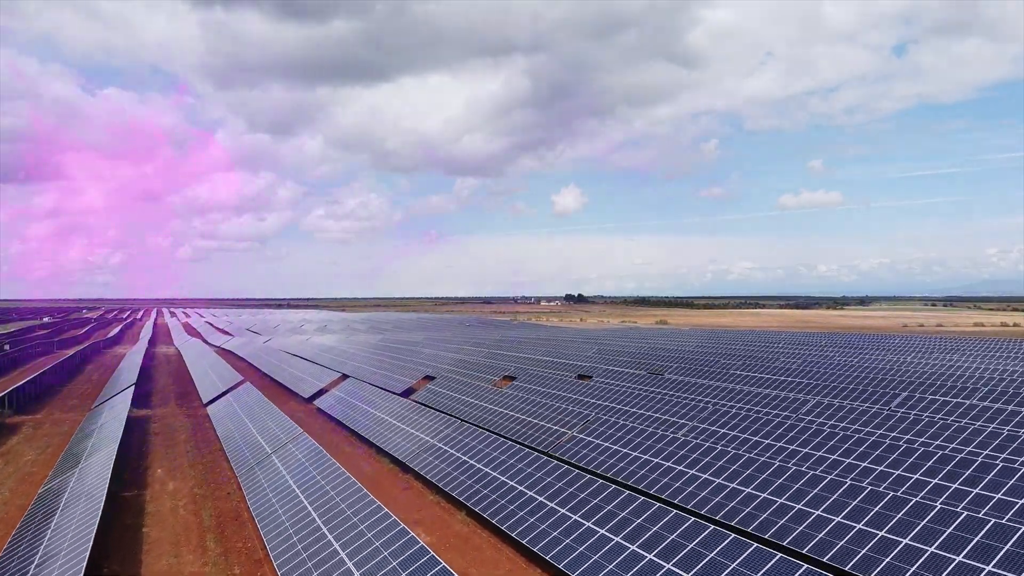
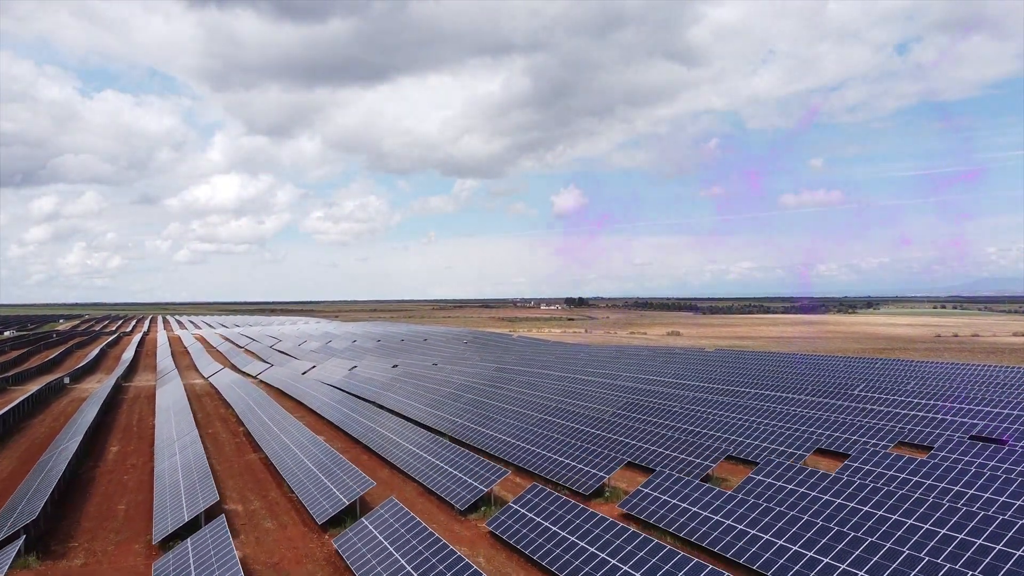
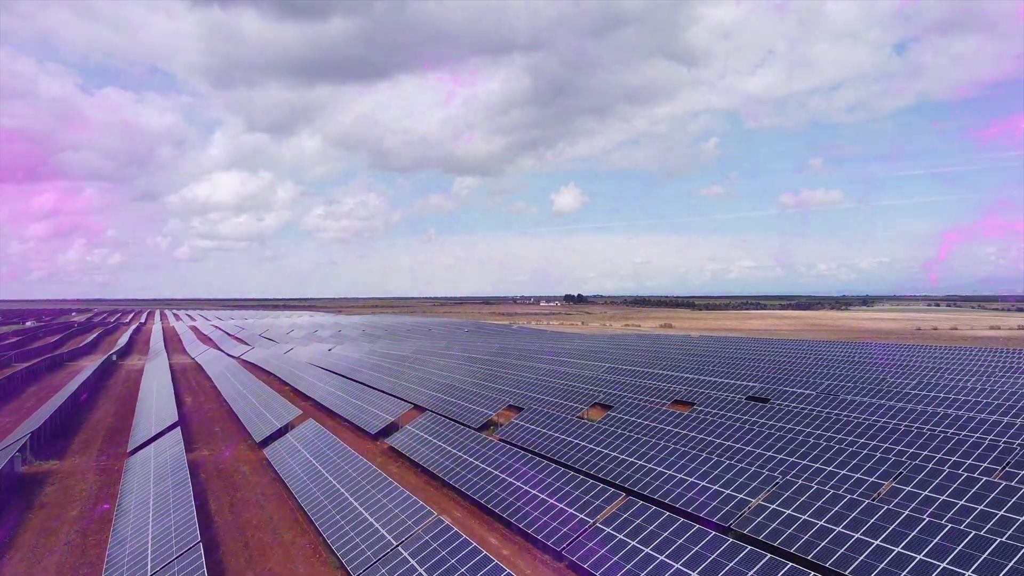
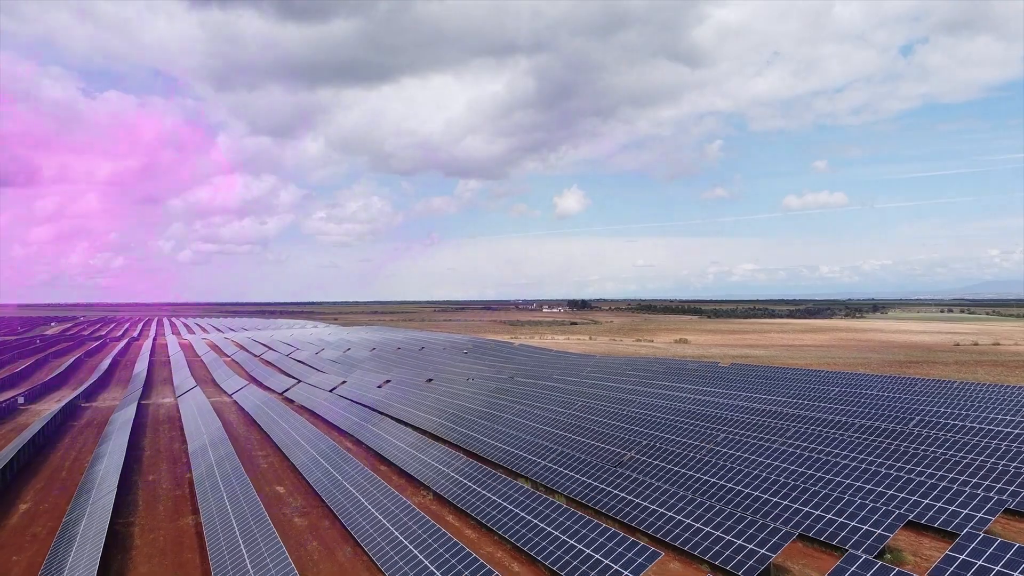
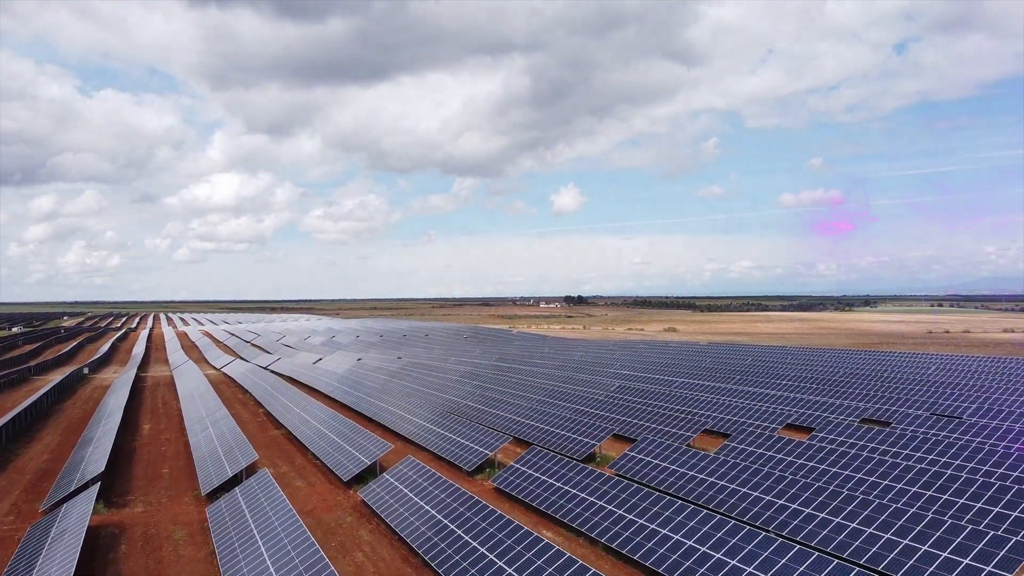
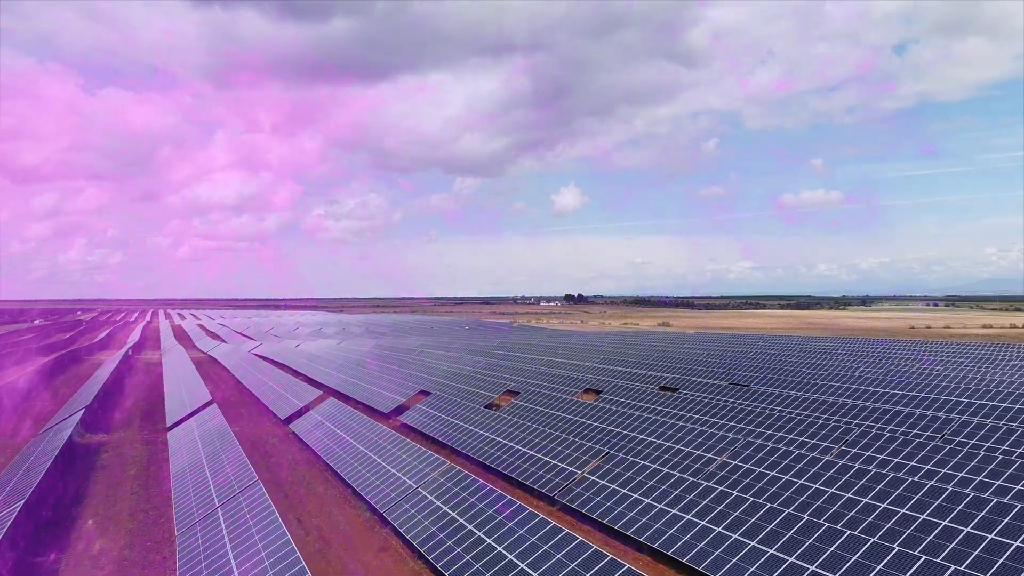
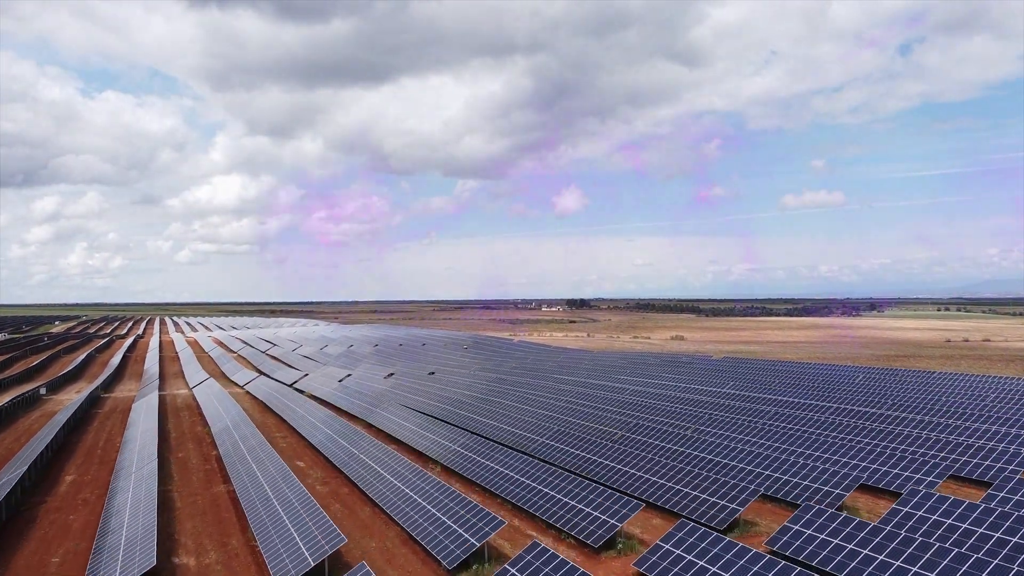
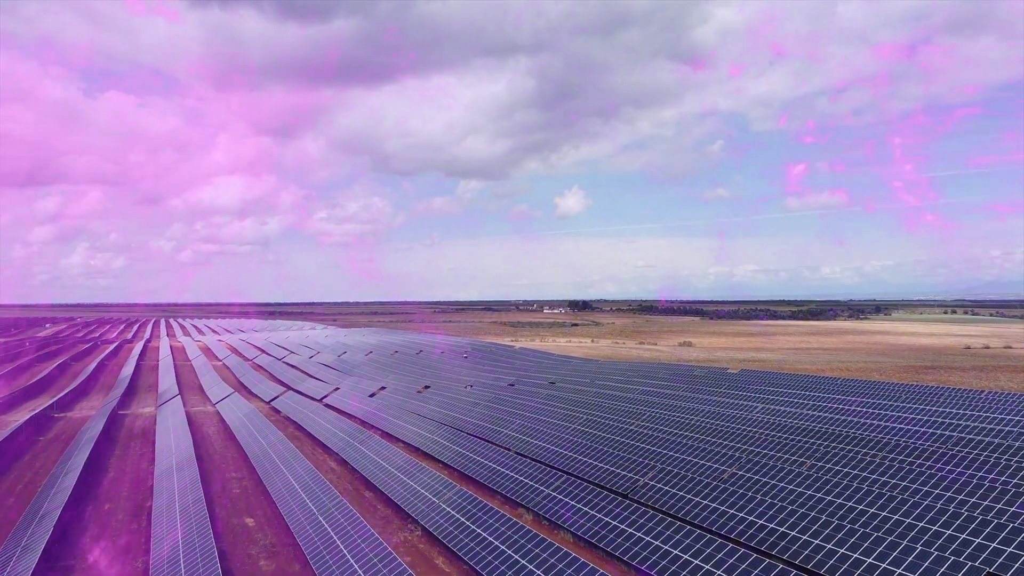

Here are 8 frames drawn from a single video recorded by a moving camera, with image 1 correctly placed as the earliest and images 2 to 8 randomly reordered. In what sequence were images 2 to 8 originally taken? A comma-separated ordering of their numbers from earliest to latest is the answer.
6, 3, 5, 2, 7, 4, 8
